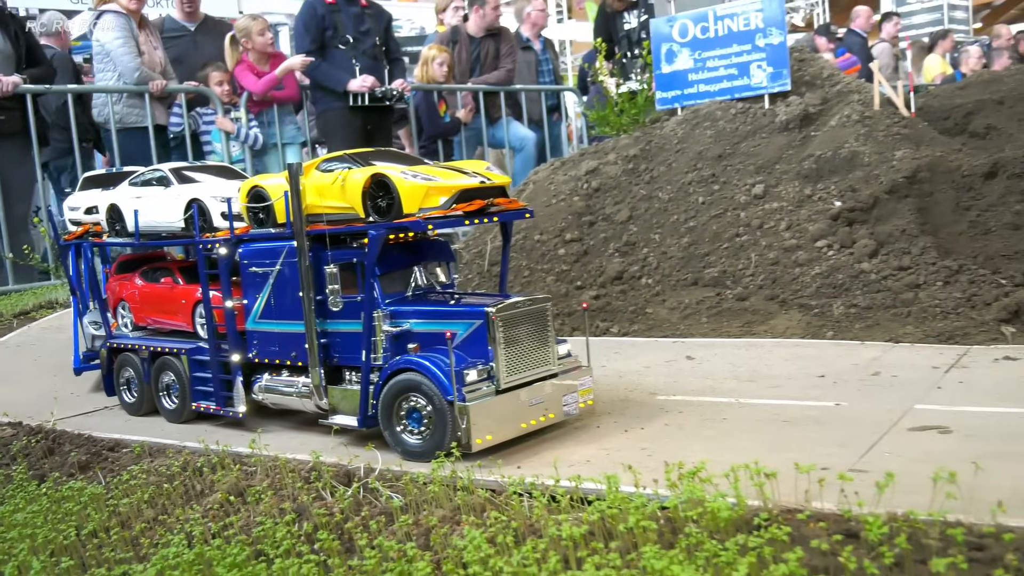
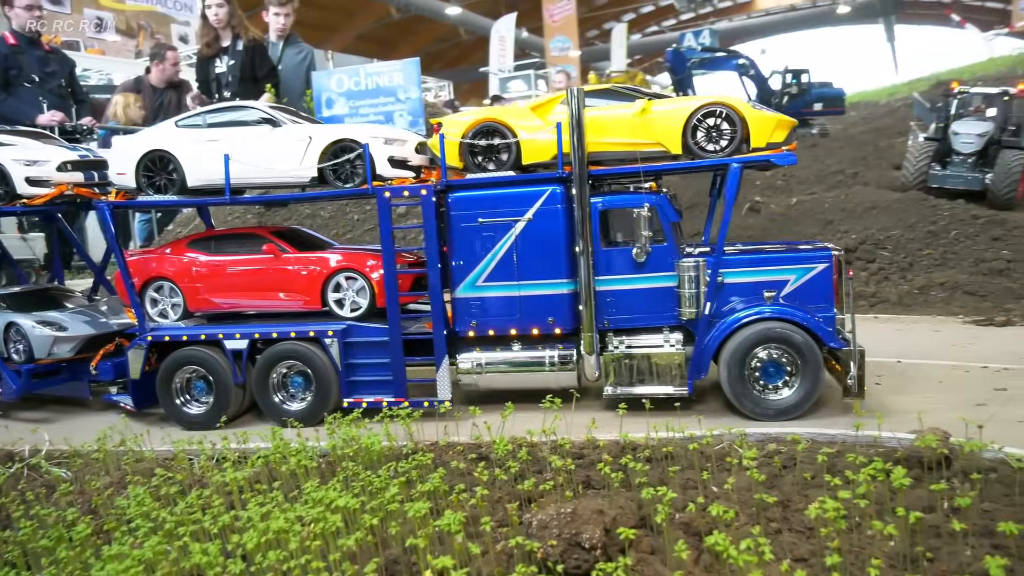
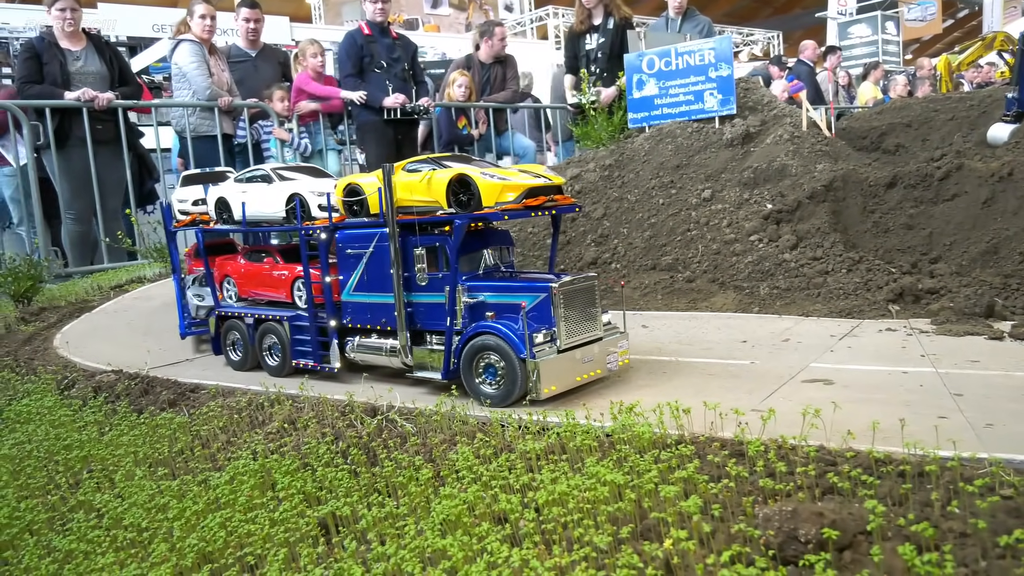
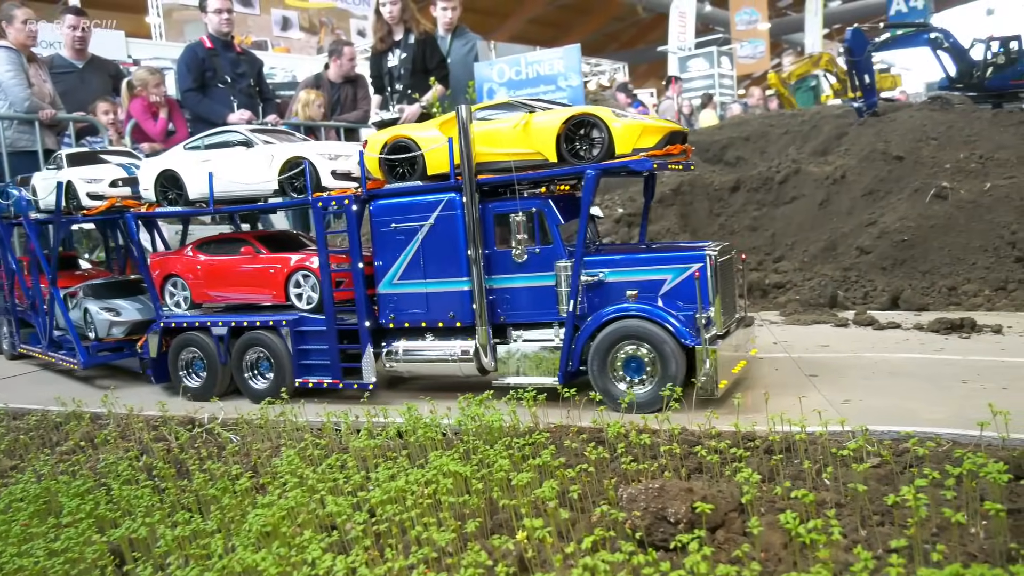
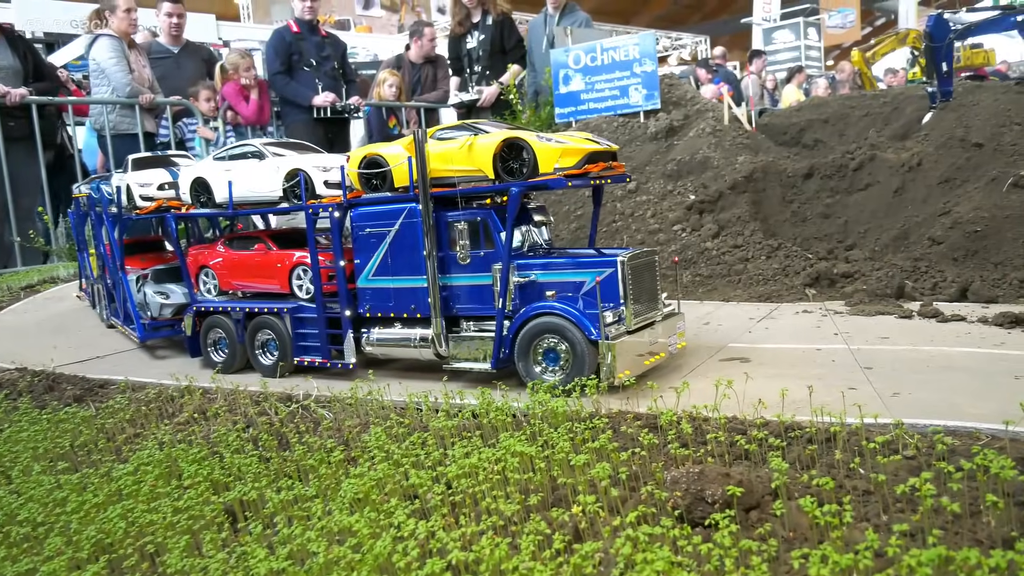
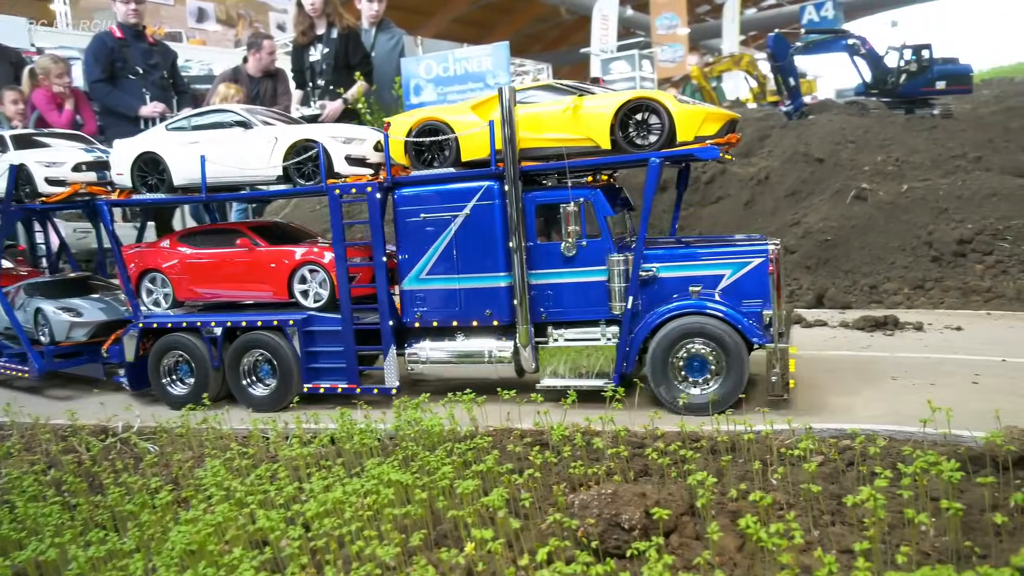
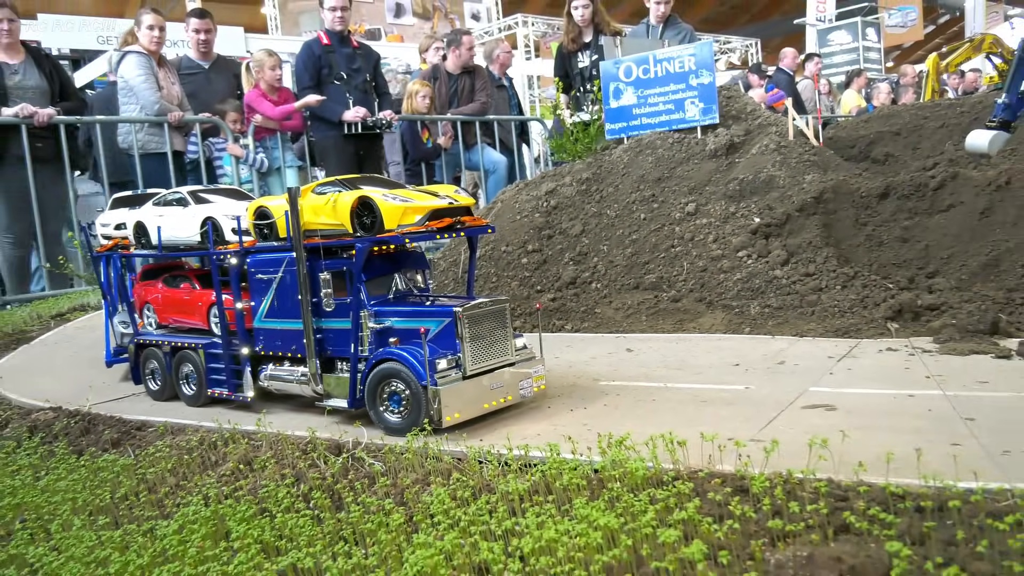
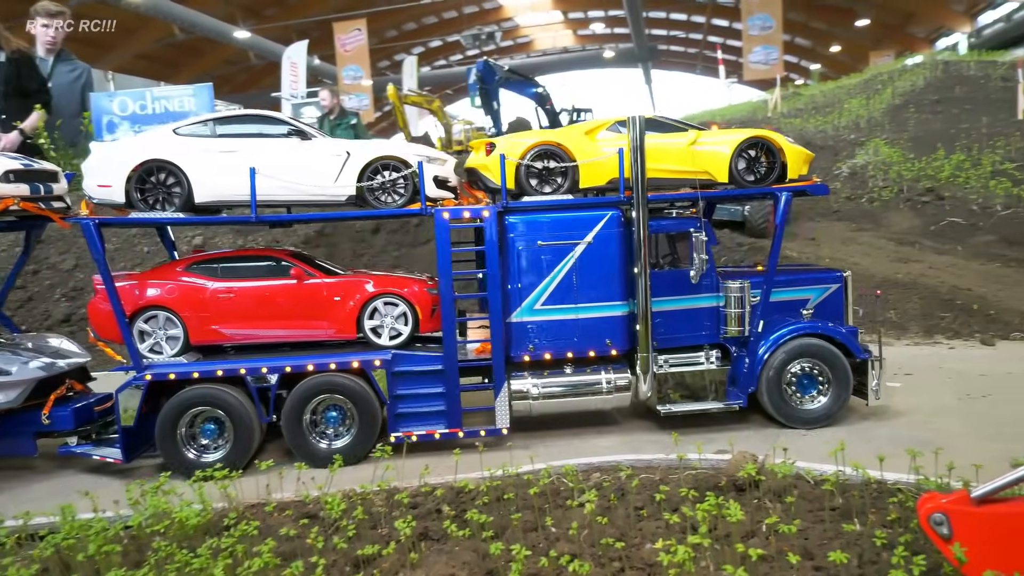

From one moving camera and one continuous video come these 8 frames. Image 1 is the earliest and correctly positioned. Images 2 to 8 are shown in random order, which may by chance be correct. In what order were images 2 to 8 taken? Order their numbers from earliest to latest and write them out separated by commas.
7, 3, 5, 4, 6, 2, 8
